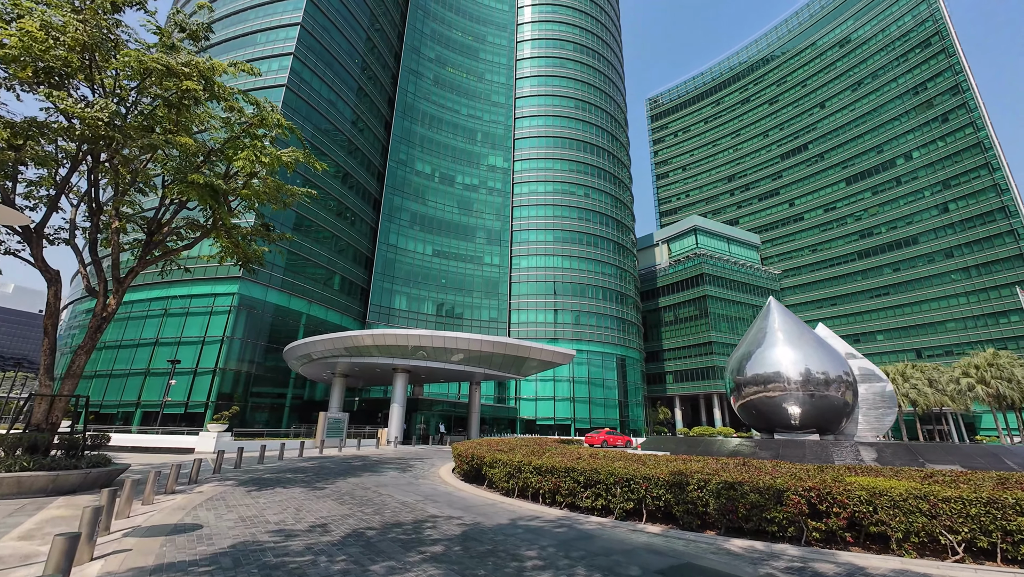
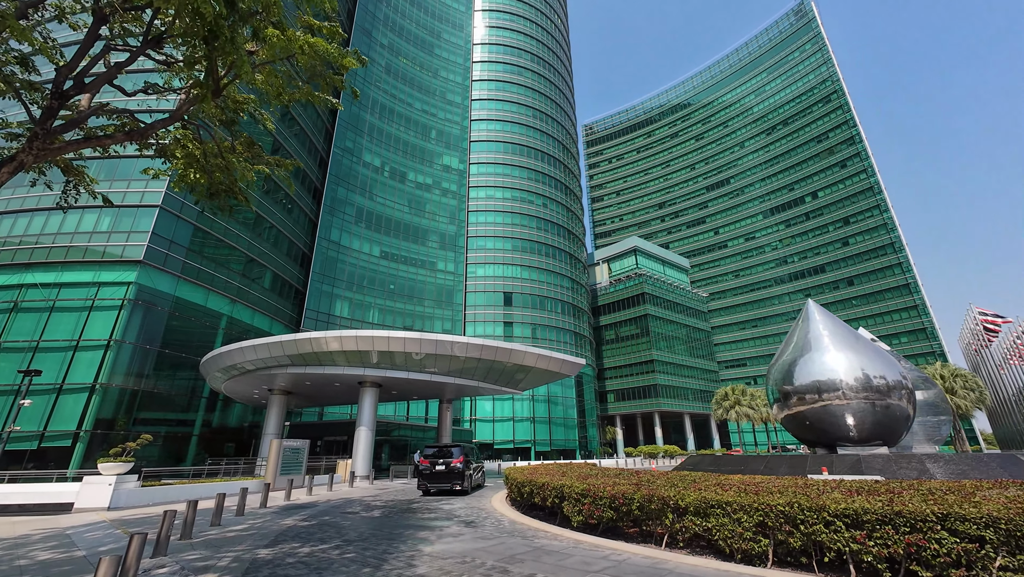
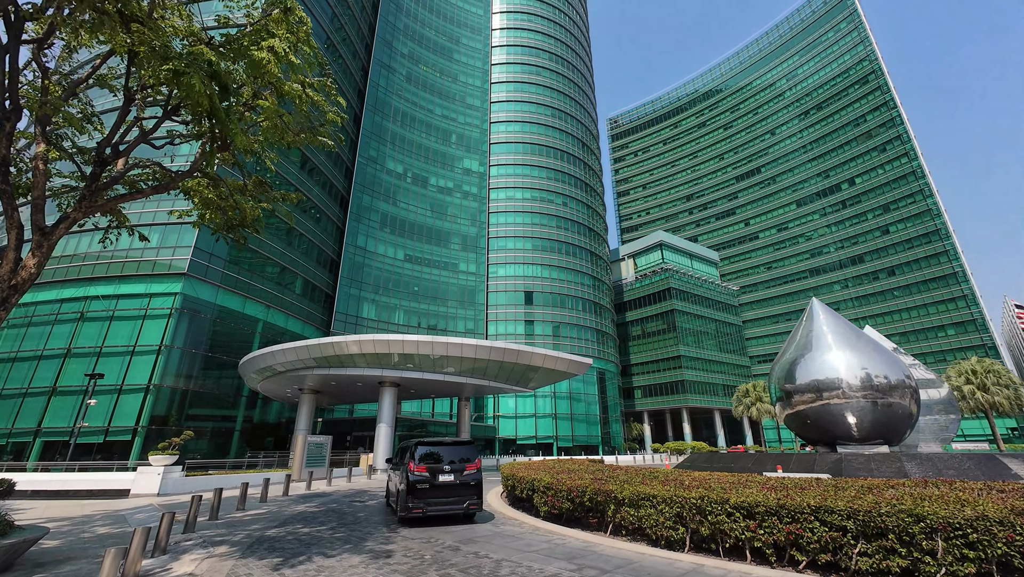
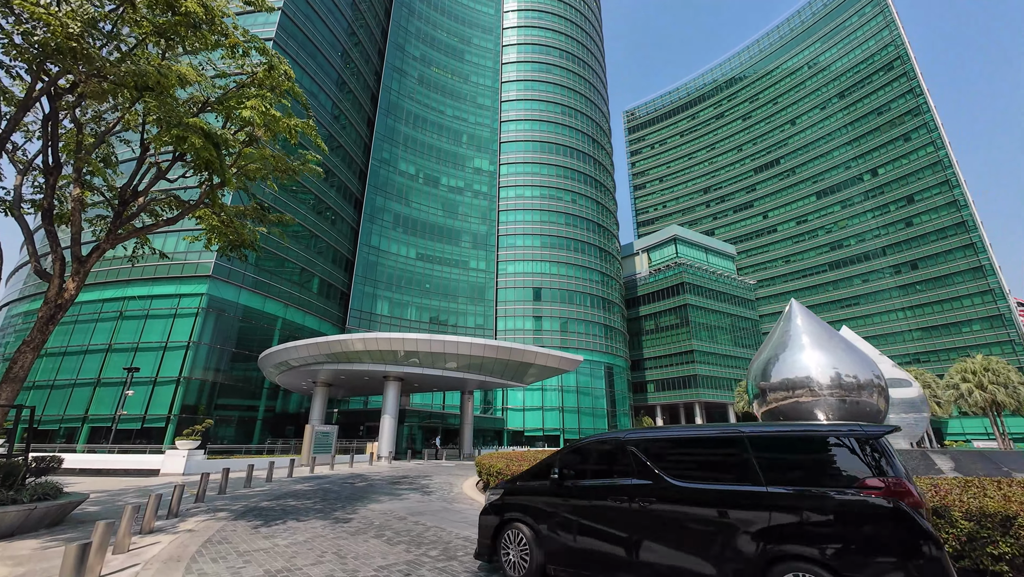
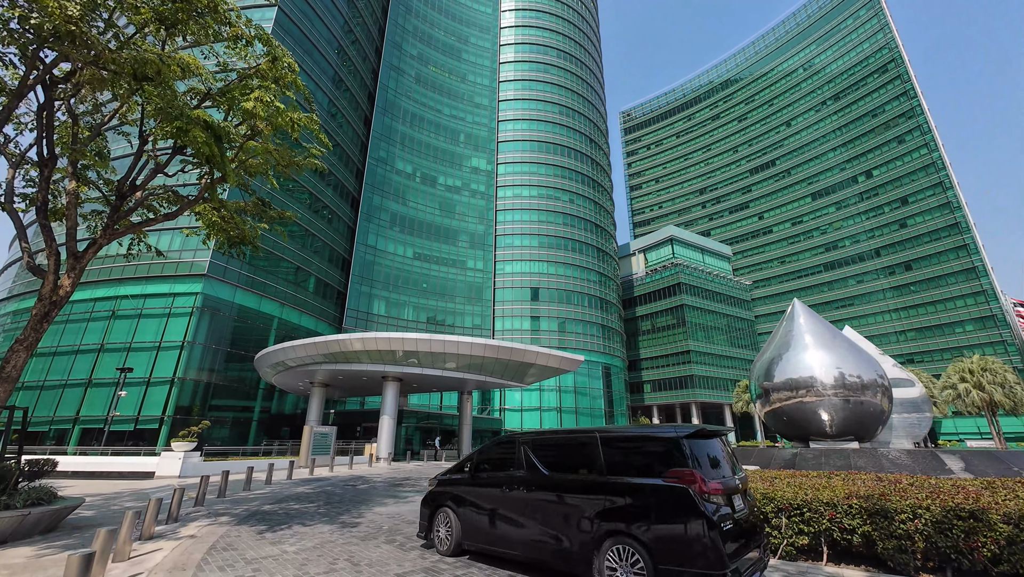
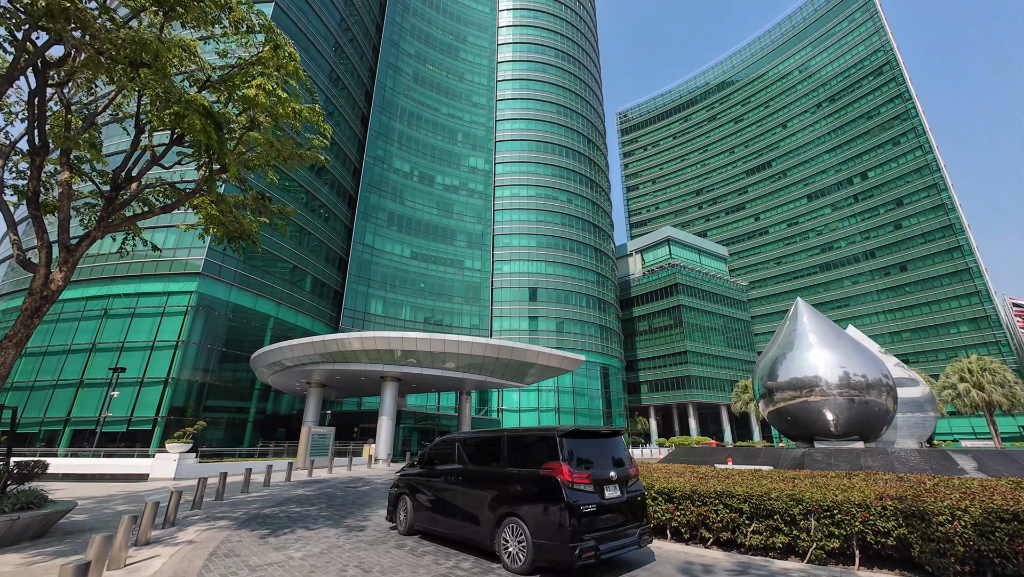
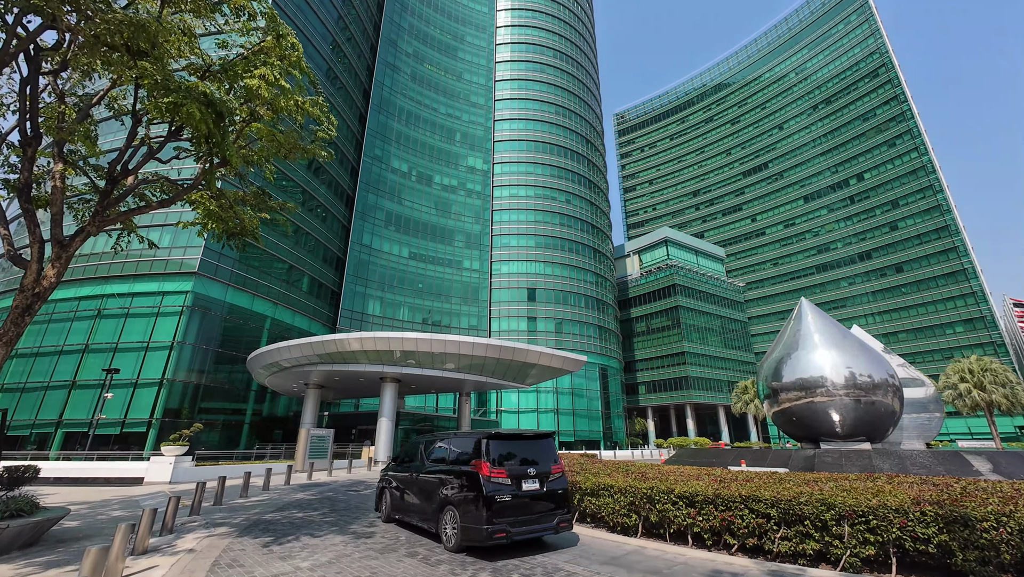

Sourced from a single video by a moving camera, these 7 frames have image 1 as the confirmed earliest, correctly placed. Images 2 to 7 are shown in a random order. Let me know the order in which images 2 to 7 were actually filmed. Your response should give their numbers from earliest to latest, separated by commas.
4, 5, 6, 7, 3, 2
